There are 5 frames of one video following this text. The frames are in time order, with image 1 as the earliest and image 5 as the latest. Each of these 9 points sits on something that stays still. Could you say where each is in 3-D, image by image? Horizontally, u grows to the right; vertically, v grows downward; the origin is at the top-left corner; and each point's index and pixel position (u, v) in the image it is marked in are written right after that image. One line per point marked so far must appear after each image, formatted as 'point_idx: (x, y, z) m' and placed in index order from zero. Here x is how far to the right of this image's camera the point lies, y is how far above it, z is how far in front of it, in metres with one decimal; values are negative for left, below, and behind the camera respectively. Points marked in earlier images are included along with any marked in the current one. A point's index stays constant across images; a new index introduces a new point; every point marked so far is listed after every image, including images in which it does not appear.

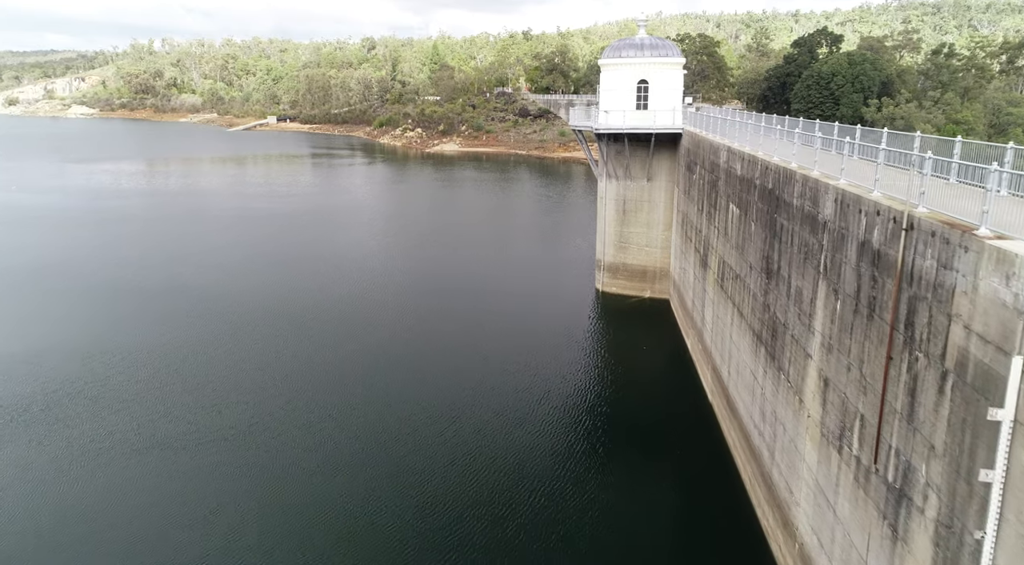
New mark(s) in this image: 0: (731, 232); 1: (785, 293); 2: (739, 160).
0: (+5.5, +1.2, +17.3) m
1: (+5.0, -0.2, +12.3) m
2: (+5.5, +3.0, +16.5) m
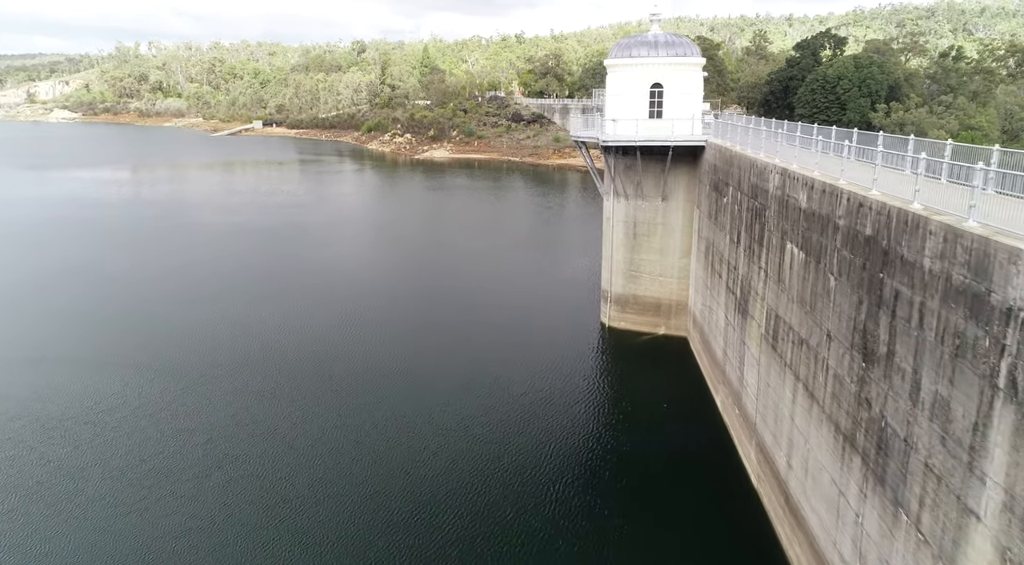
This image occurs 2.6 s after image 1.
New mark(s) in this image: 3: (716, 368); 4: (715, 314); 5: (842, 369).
0: (+5.4, 0.0, +13.3) m
1: (+4.9, -1.4, +8.4) m
2: (+5.4, +1.8, +12.6) m
3: (+6.0, -2.5, +19.9) m
4: (+6.0, -0.9, +19.9) m
5: (+5.1, -1.3, +10.4) m
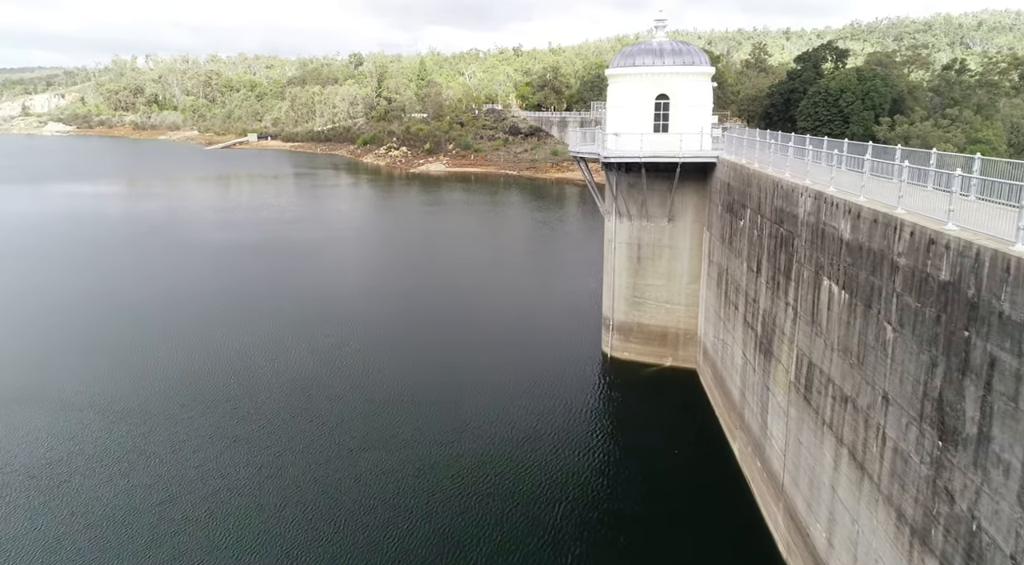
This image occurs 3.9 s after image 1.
0: (+5.2, -0.7, +11.4) m
1: (+4.7, -2.0, +6.4) m
2: (+5.2, +1.0, +10.6) m
3: (+5.8, -3.4, +17.8) m
4: (+5.8, -1.8, +17.9) m
5: (+4.9, -2.0, +8.4) m
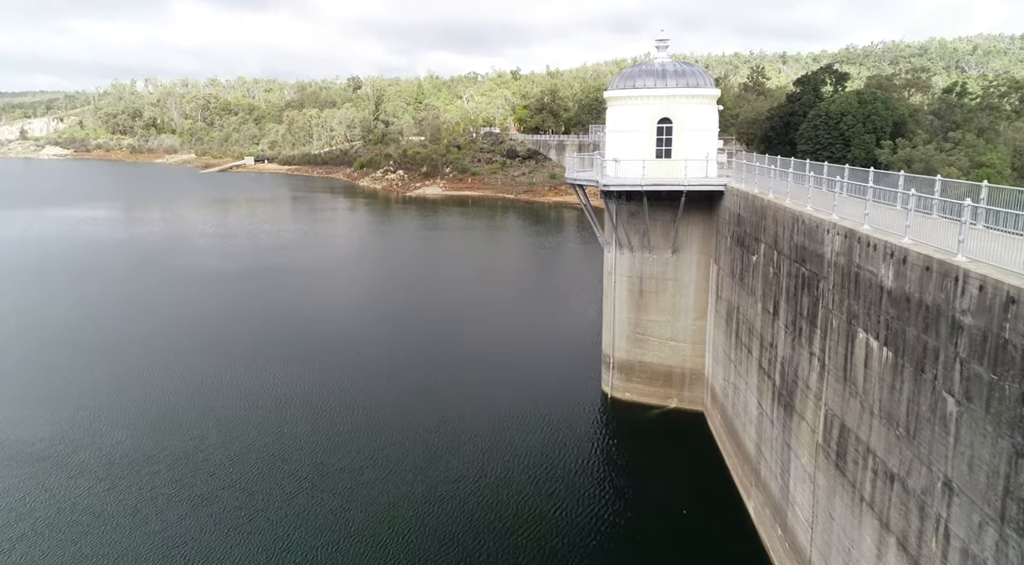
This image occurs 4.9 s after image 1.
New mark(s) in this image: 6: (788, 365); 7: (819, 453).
0: (+5.0, -1.5, +9.8) m
1: (+4.5, -2.6, +4.8) m
2: (+5.0, +0.3, +9.1) m
3: (+5.6, -4.3, +16.1) m
4: (+5.6, -2.7, +16.2) m
5: (+4.7, -2.7, +6.8) m
6: (+5.3, -1.6, +13.0) m
7: (+5.1, -2.8, +11.3) m
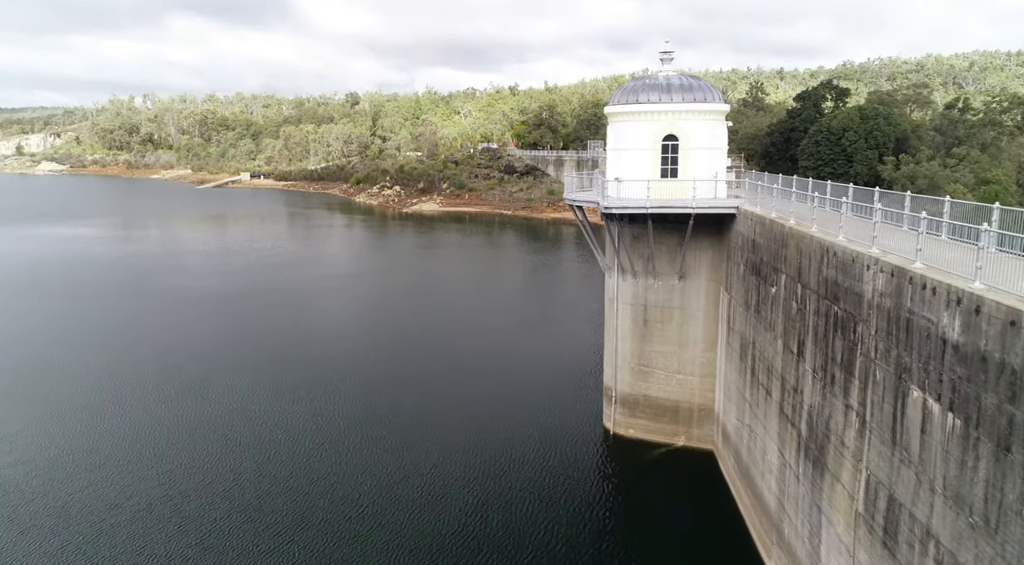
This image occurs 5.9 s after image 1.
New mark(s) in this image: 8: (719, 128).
0: (+4.9, -2.0, +8.2) m
1: (+4.4, -3.1, +3.2) m
2: (+4.9, -0.3, +7.6) m
3: (+5.4, -5.1, +14.5) m
4: (+5.4, -3.5, +14.6) m
5: (+4.6, -3.2, +5.2) m
6: (+5.1, -2.2, +11.4) m
7: (+5.0, -3.4, +9.7) m
8: (+5.7, +4.3, +18.7) m
